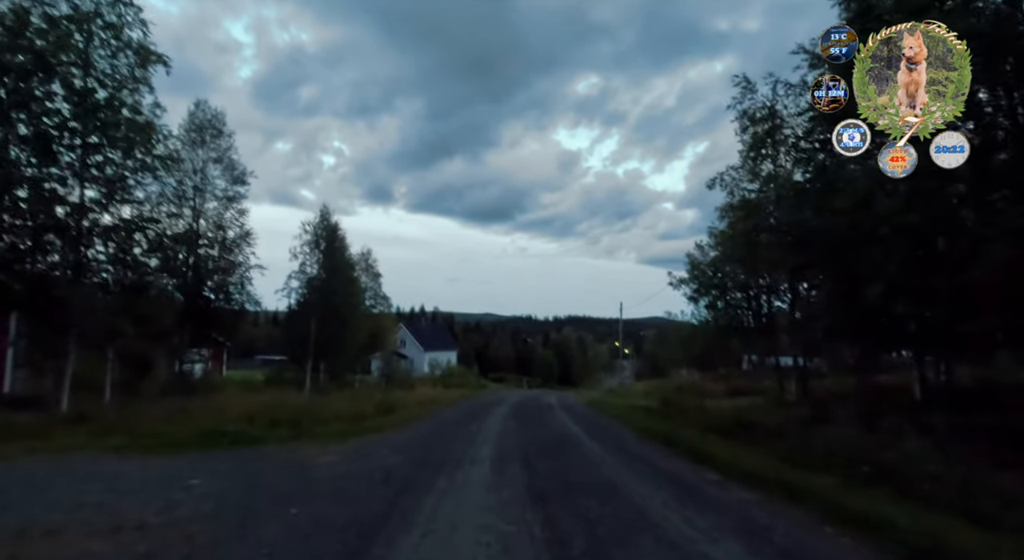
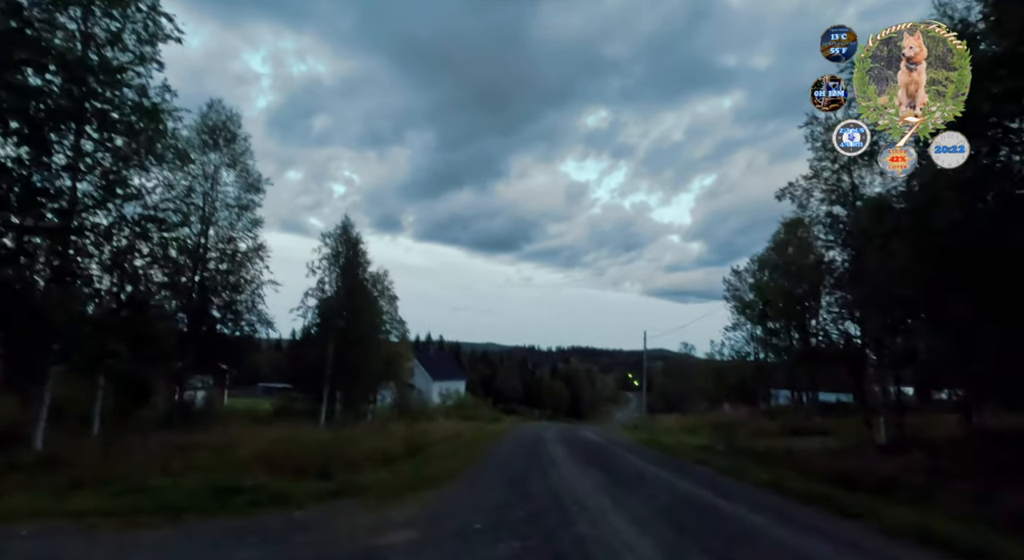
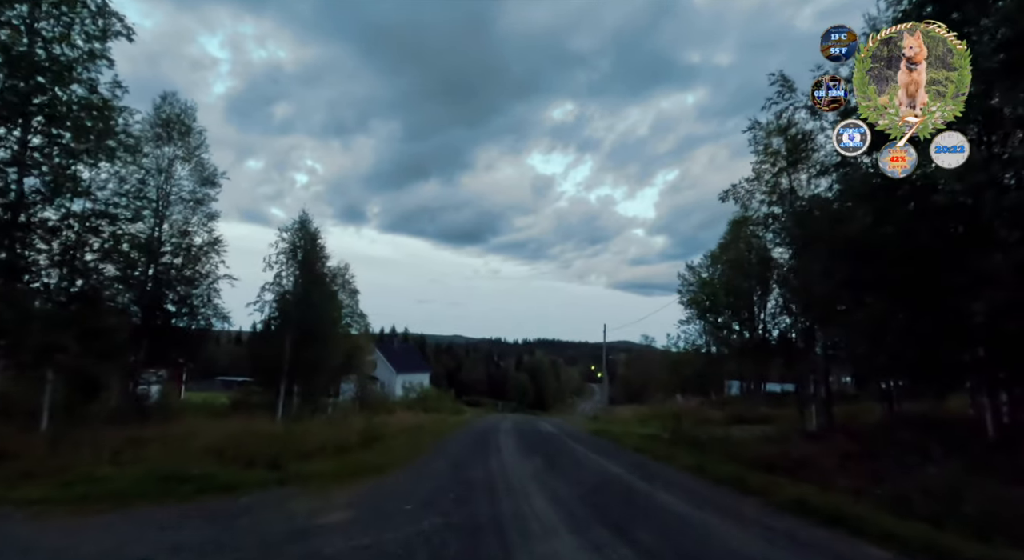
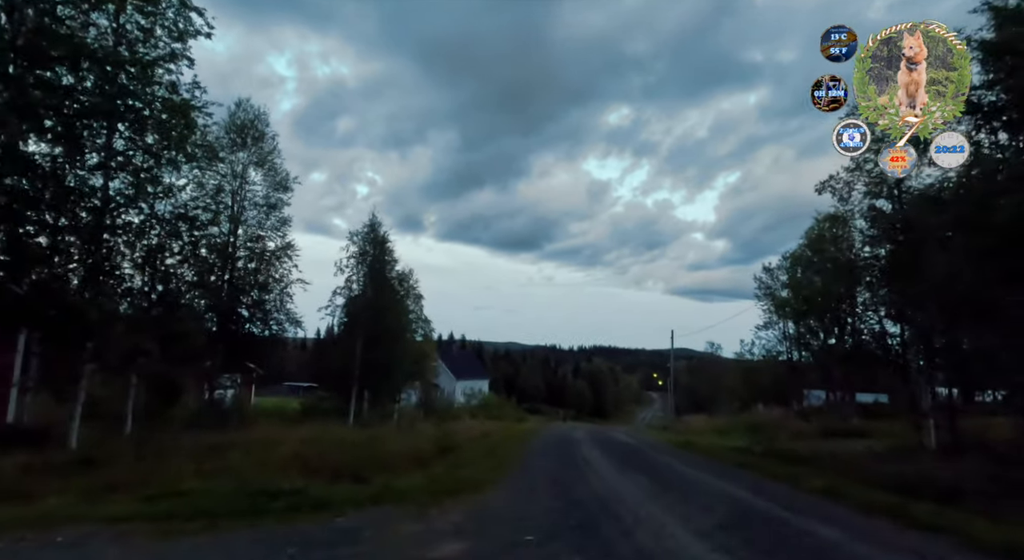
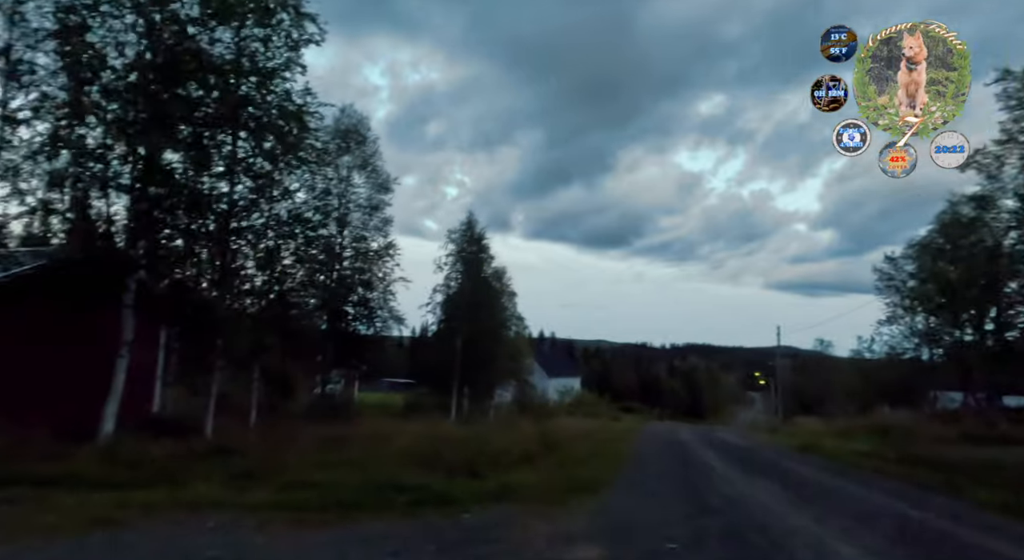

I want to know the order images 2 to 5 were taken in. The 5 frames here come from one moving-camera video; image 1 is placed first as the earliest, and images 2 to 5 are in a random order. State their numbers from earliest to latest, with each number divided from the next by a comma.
3, 2, 4, 5
